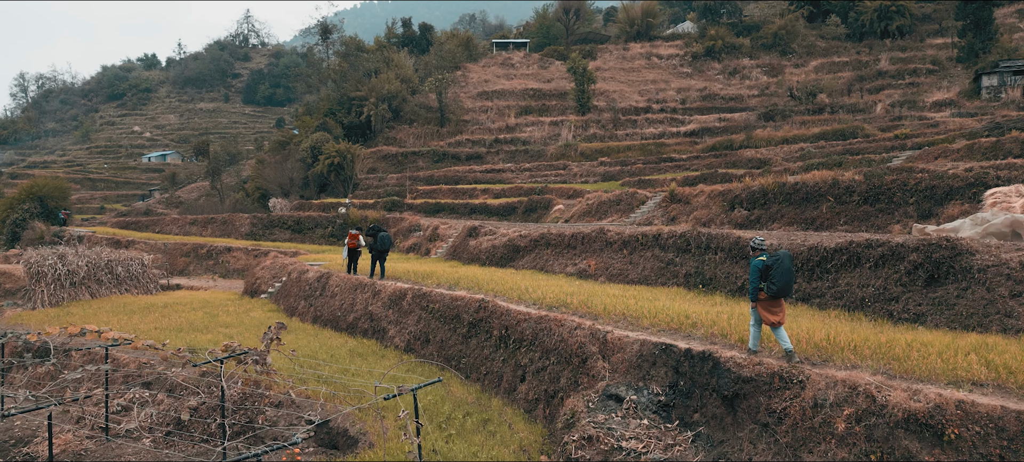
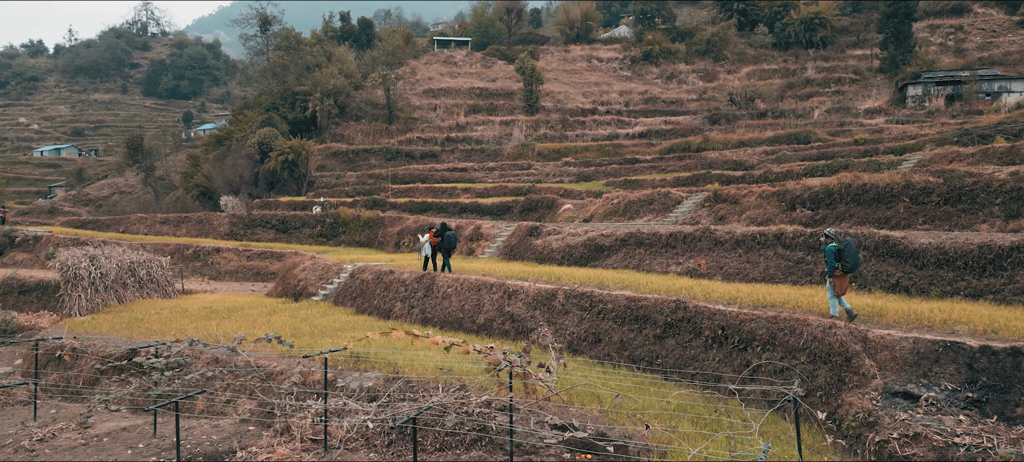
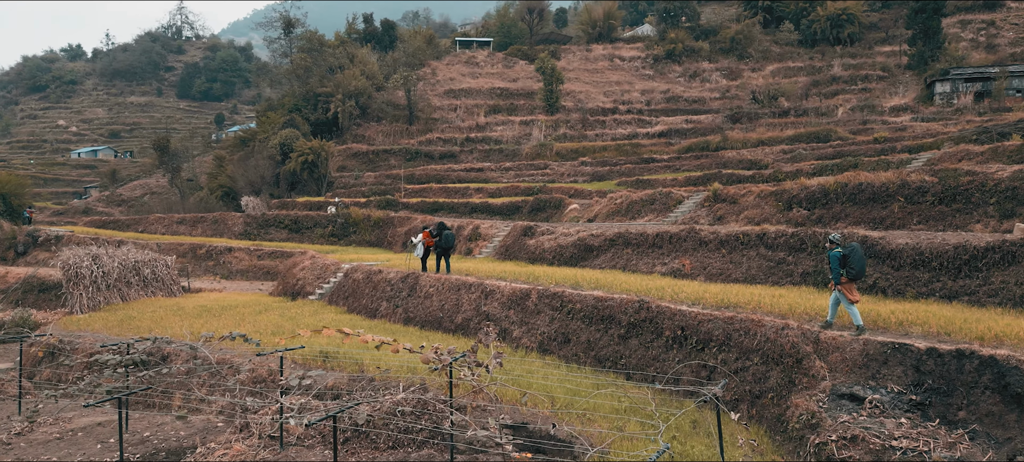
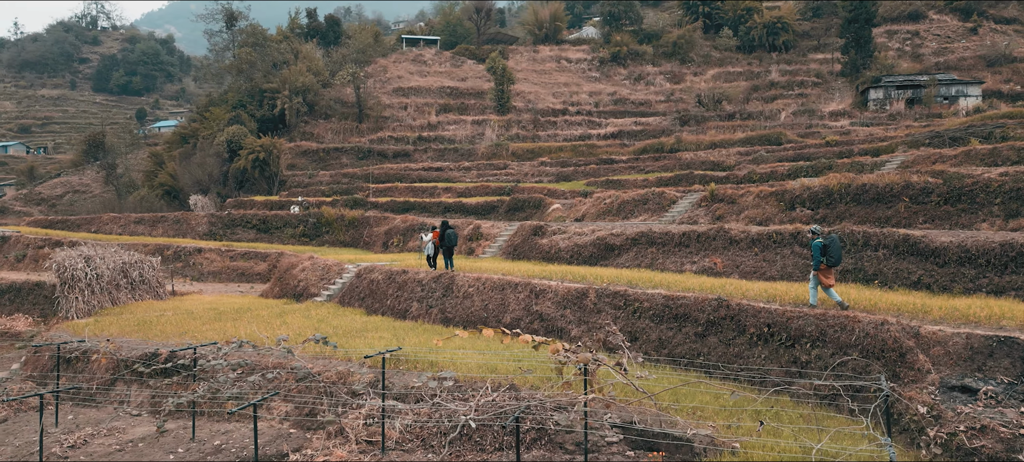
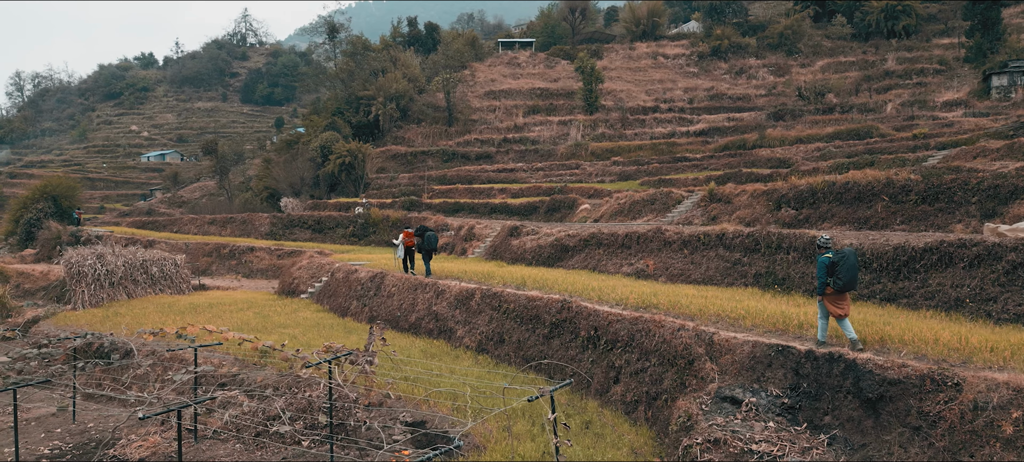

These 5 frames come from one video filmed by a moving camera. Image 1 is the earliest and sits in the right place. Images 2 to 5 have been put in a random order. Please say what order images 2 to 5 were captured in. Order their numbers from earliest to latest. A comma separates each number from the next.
5, 3, 2, 4
